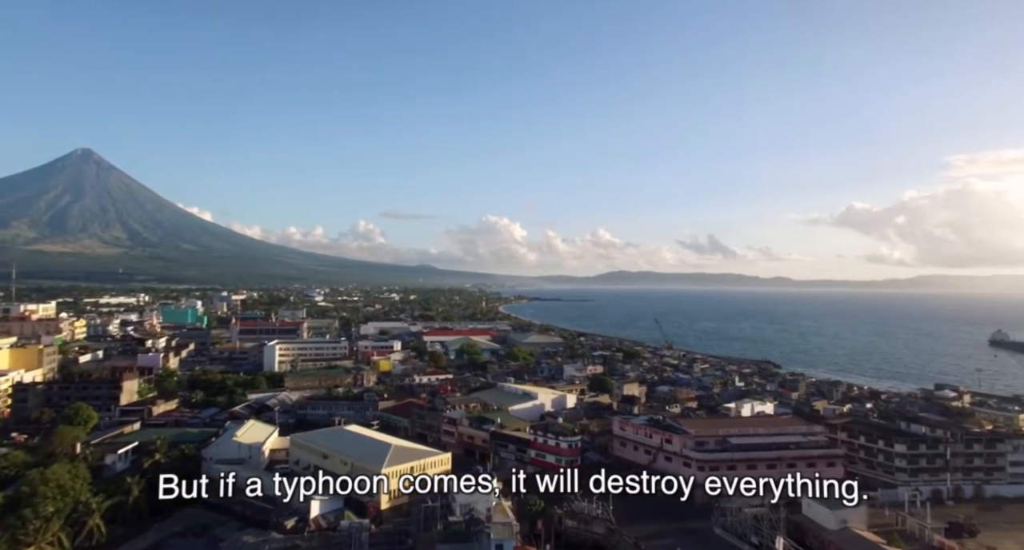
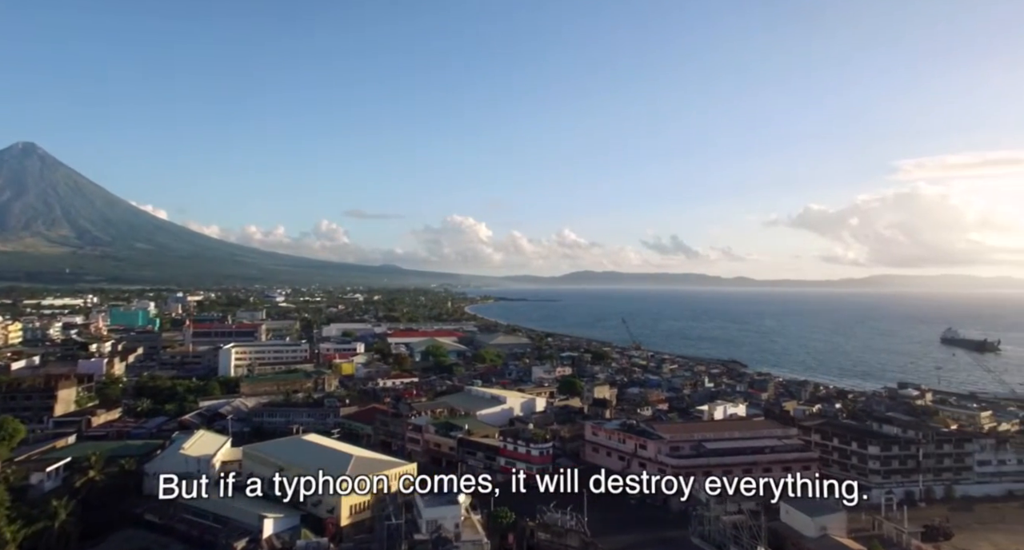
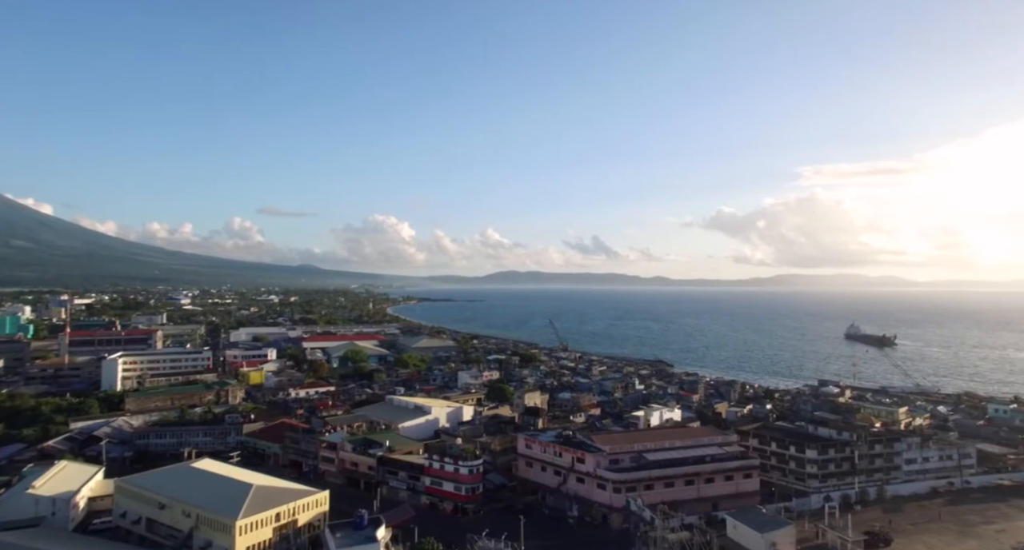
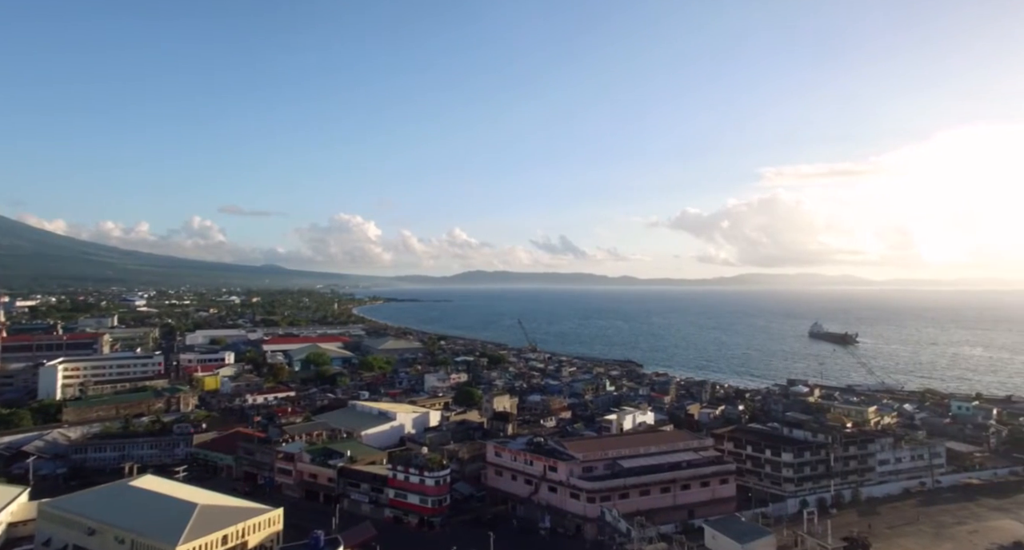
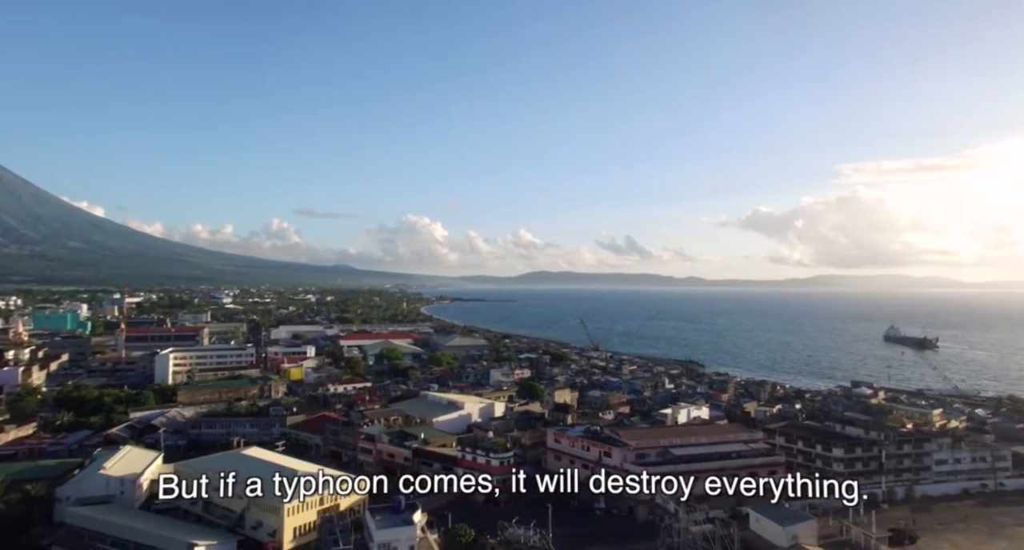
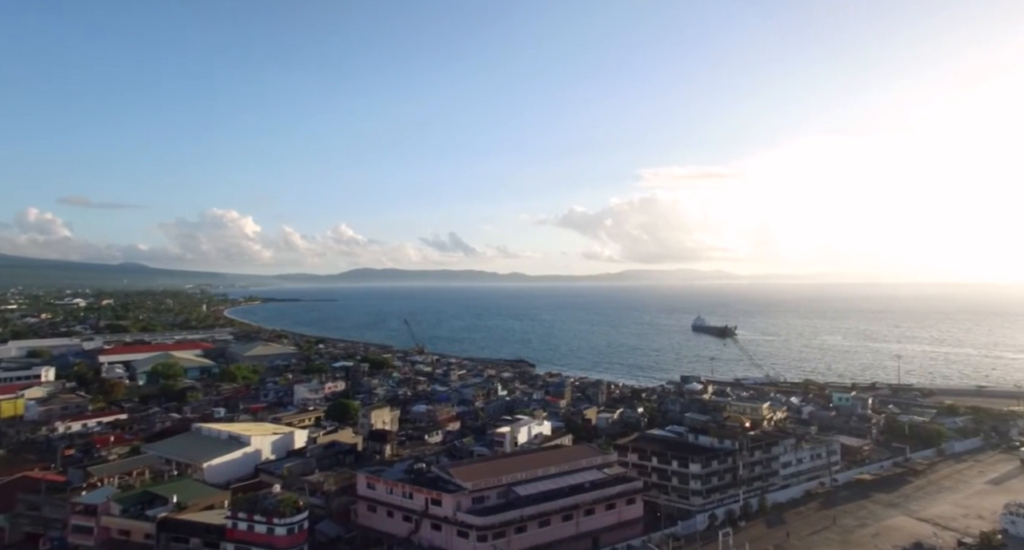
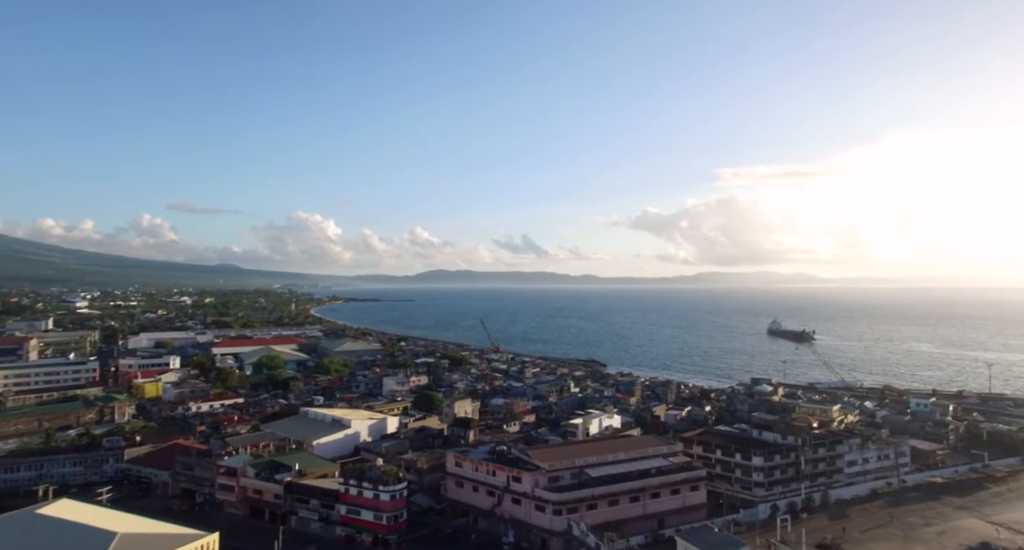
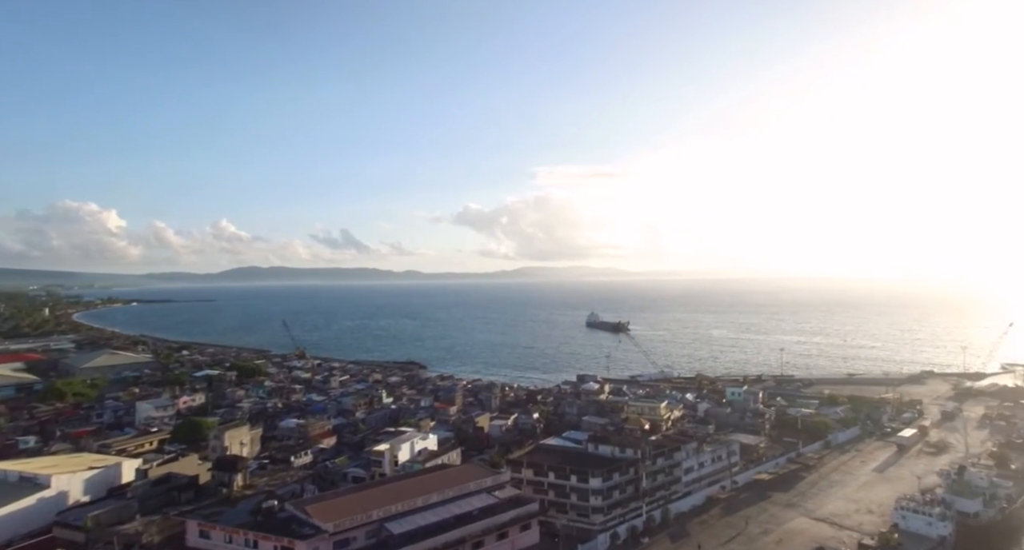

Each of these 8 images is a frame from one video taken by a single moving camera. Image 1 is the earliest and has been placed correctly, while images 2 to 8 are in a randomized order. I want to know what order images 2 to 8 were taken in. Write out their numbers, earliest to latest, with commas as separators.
2, 5, 3, 4, 7, 6, 8
